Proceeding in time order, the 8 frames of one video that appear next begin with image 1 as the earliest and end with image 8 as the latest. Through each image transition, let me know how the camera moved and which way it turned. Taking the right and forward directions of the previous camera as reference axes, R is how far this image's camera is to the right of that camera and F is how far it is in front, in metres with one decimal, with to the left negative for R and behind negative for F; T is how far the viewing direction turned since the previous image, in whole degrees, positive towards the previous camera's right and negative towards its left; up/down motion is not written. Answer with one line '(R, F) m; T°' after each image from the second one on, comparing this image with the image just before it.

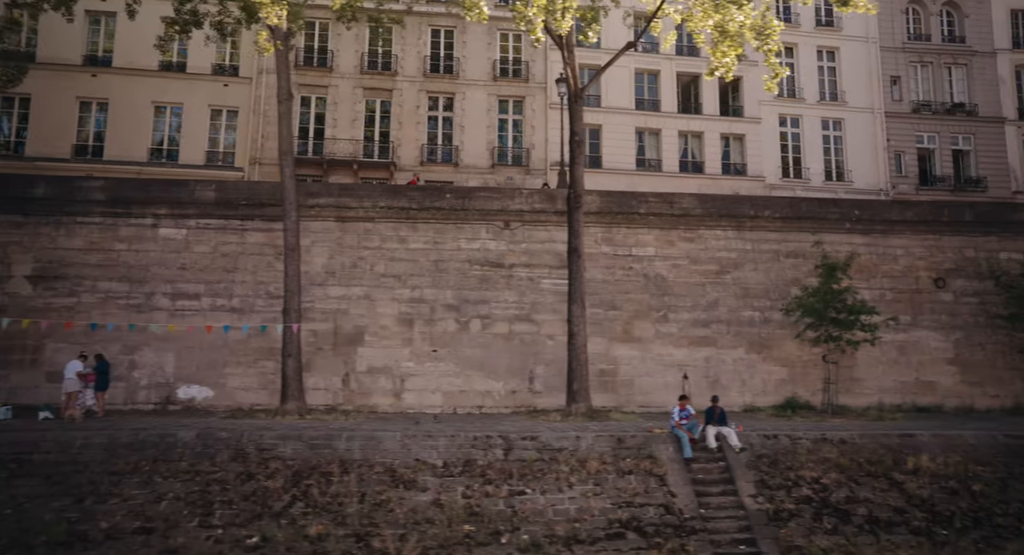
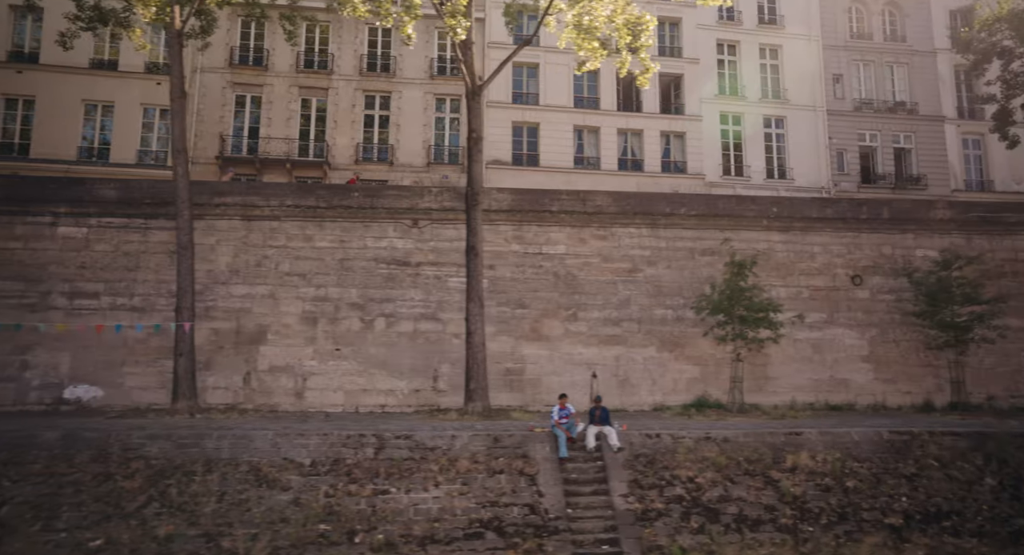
(+2.2, +0.1) m; 0°
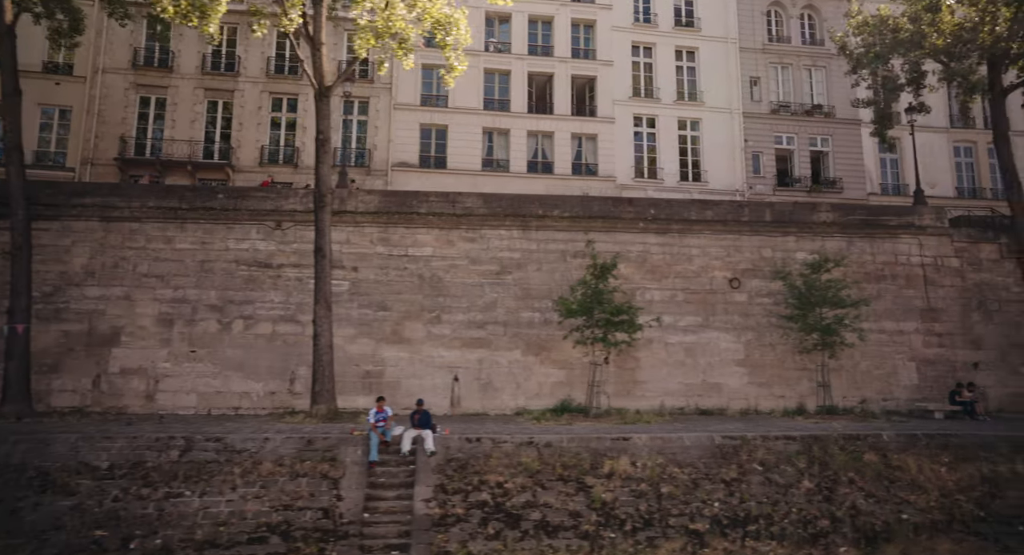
(+3.4, +0.1) m; 0°
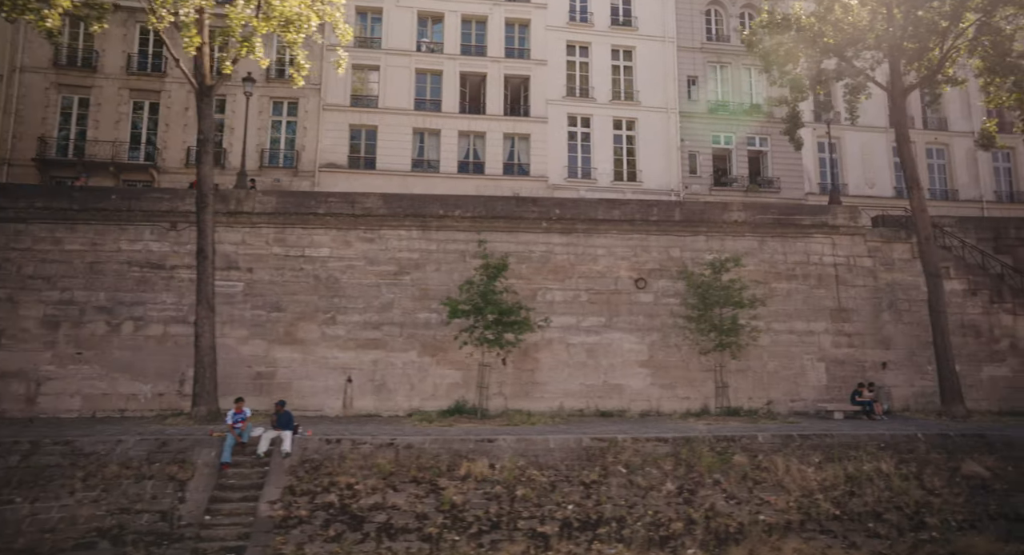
(+2.6, +0.1) m; 0°
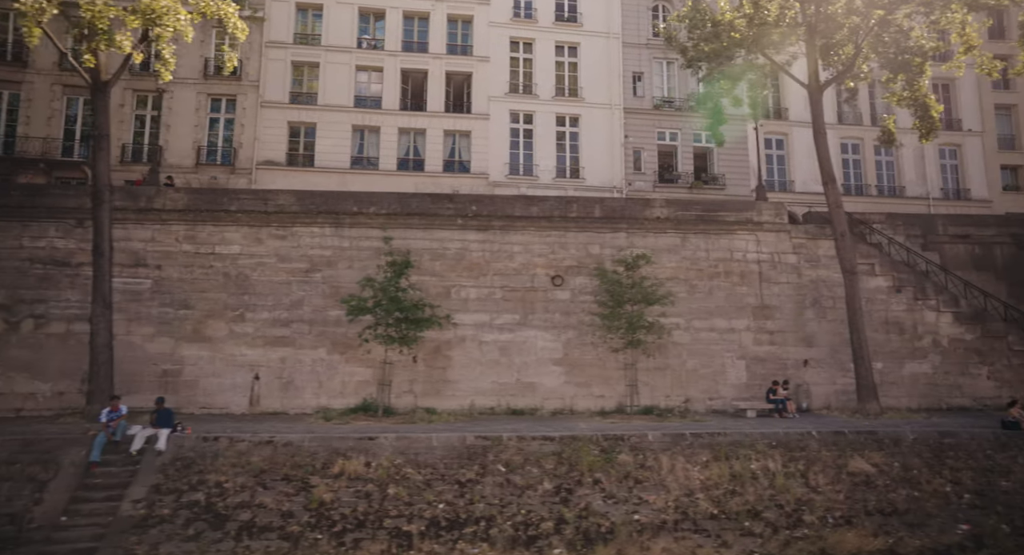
(+2.3, +0.1) m; 0°
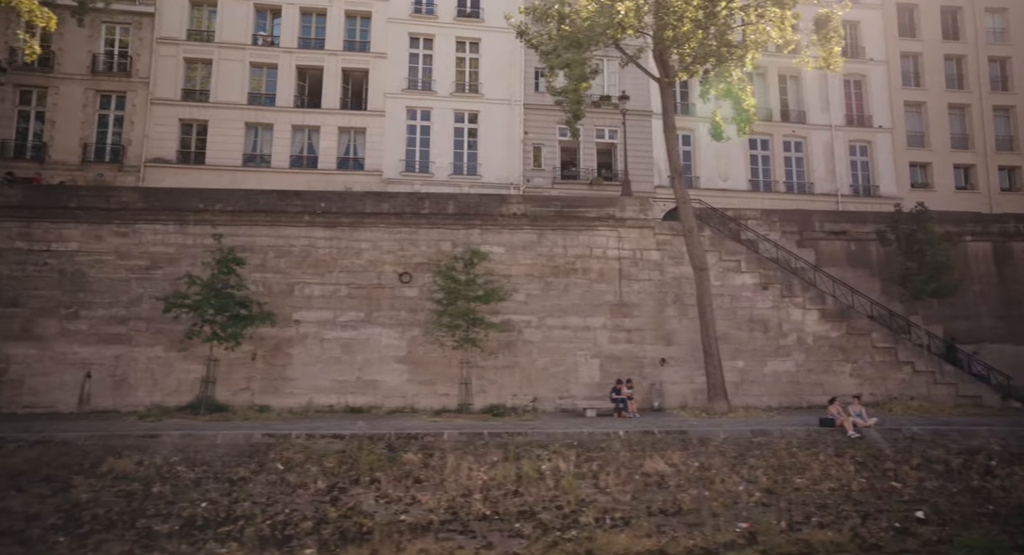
(+4.2, +0.2) m; -1°
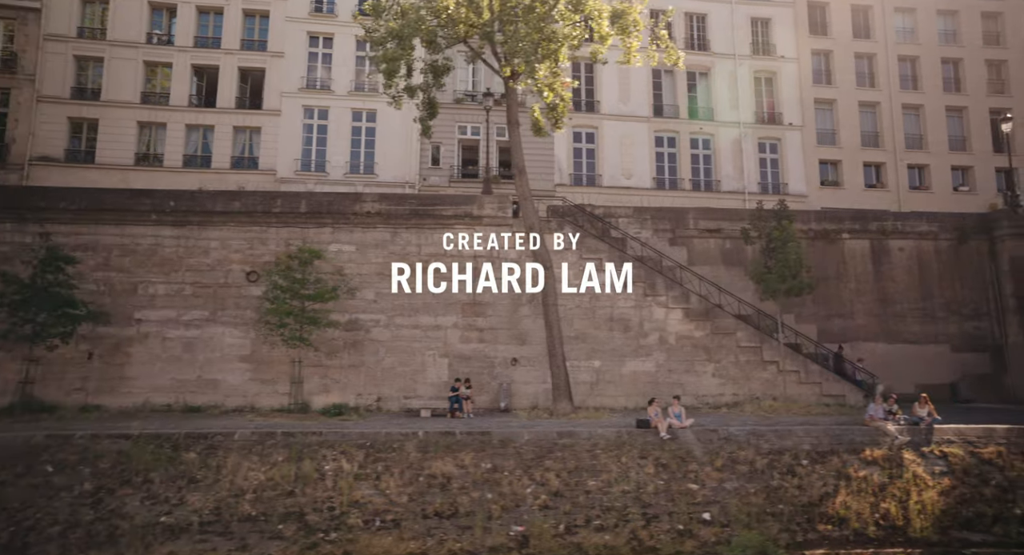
(+4.2, +0.2) m; -1°
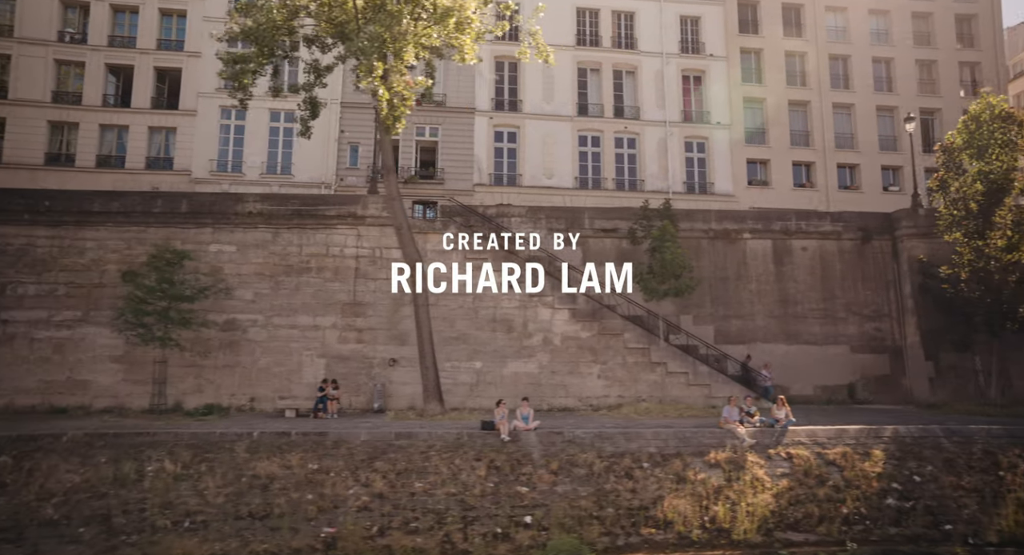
(+3.4, +0.1) m; -1°
